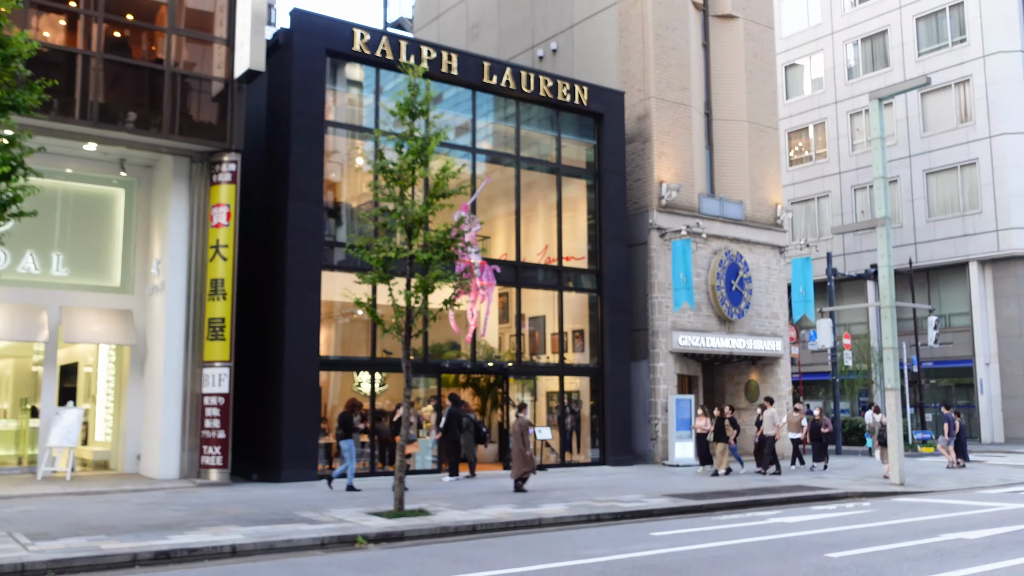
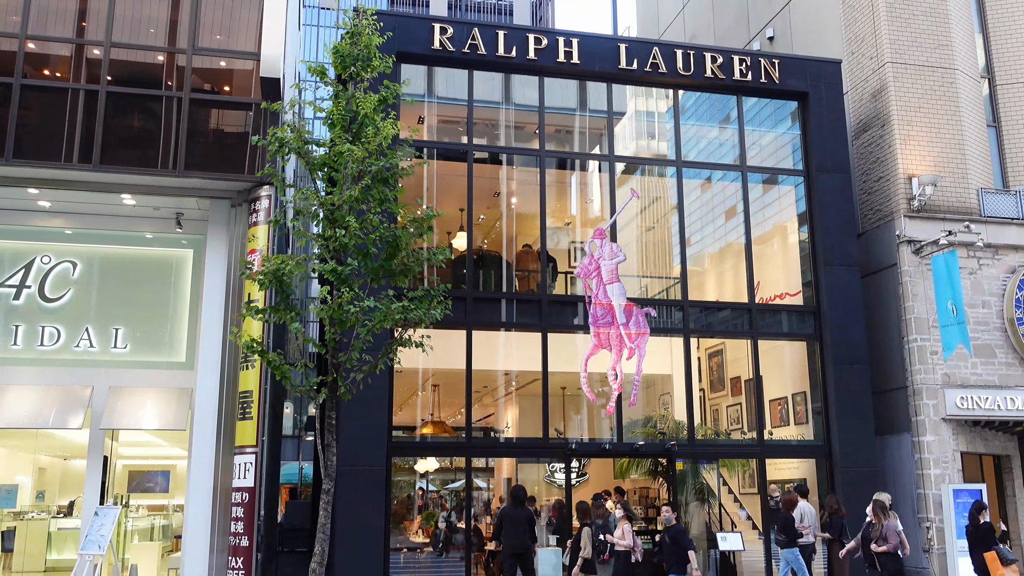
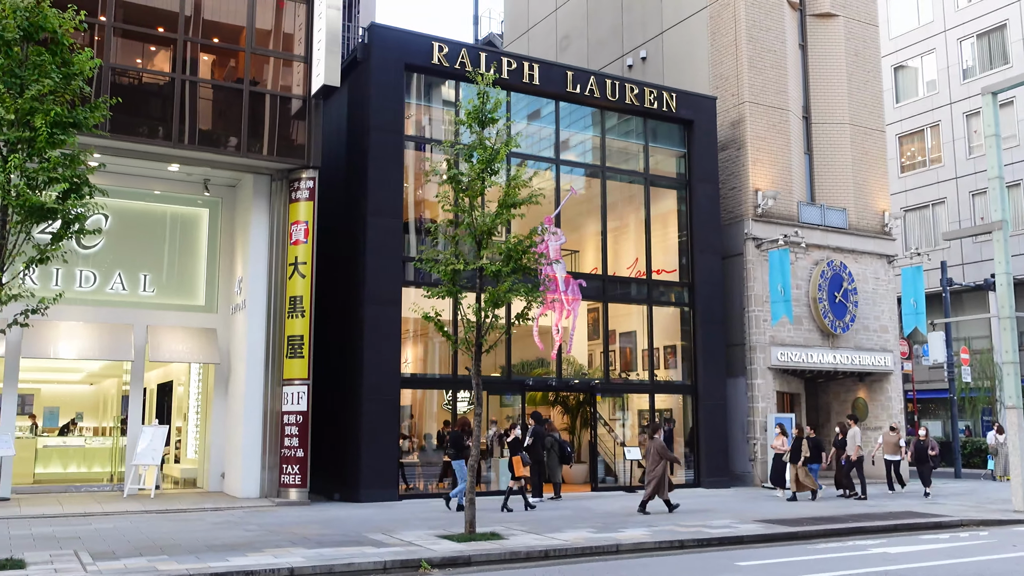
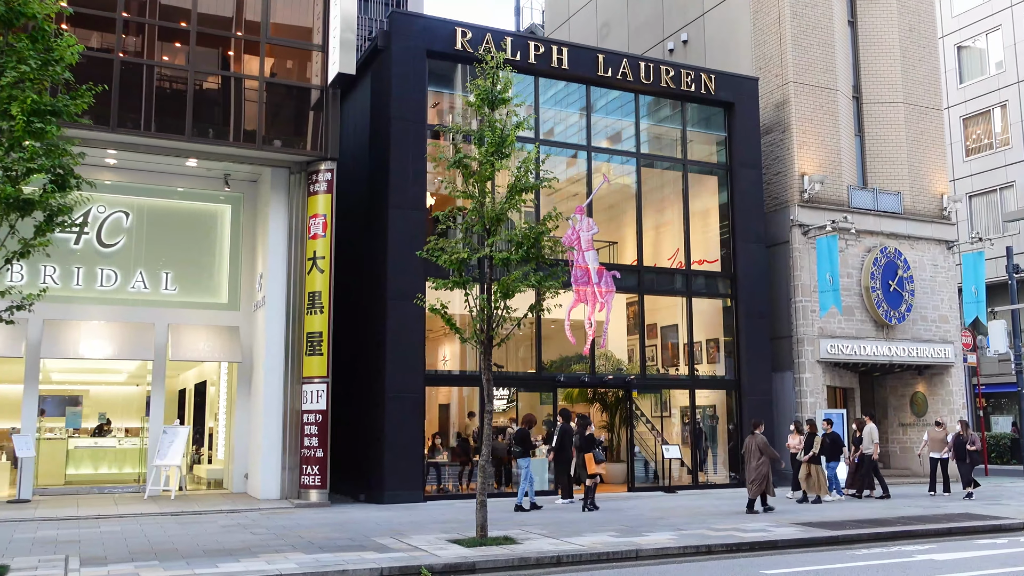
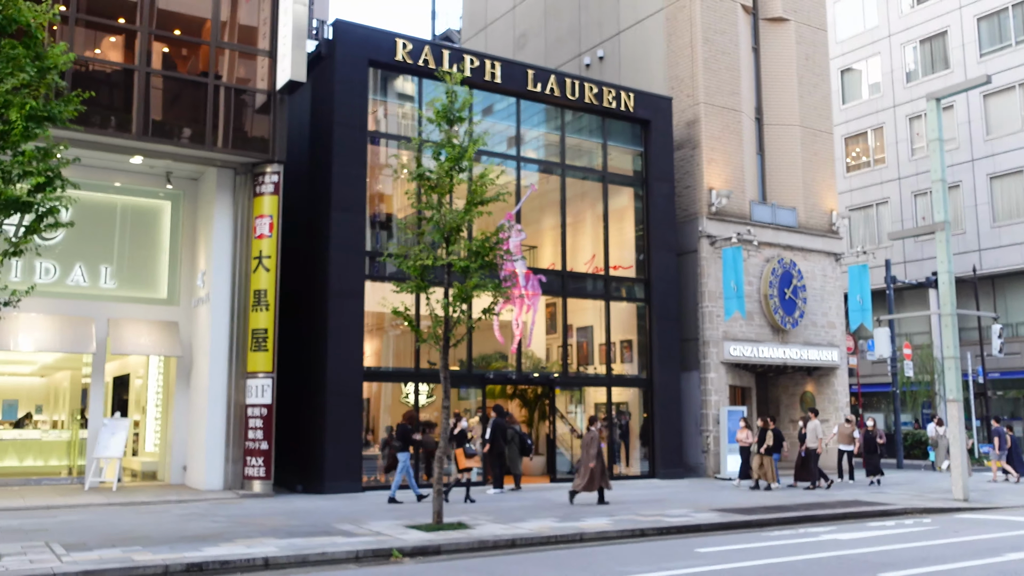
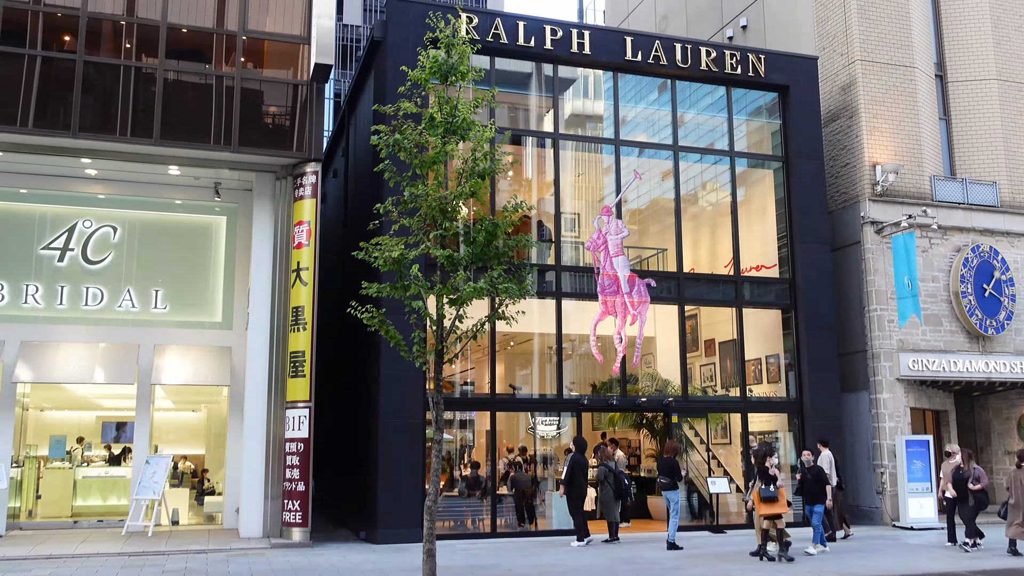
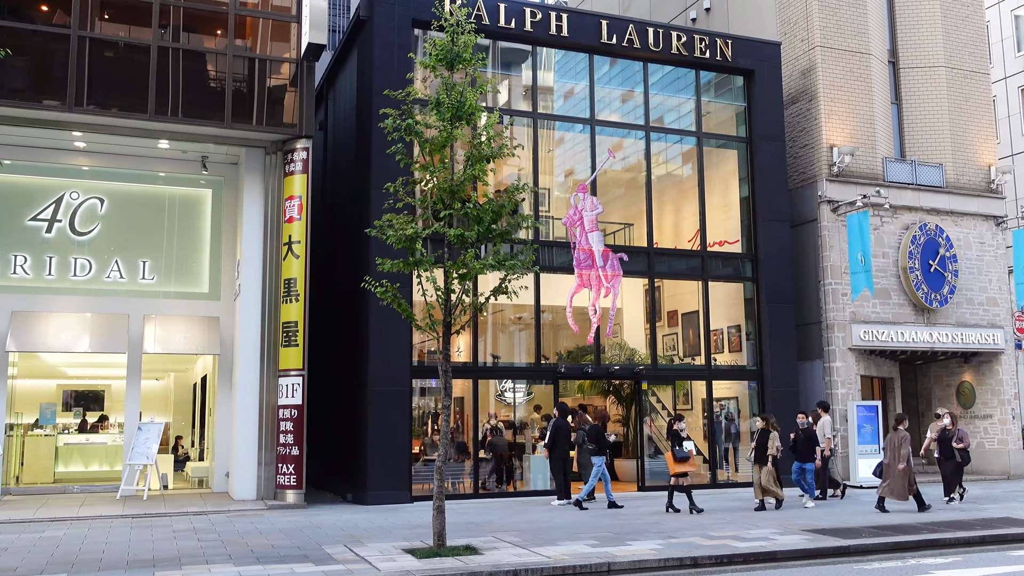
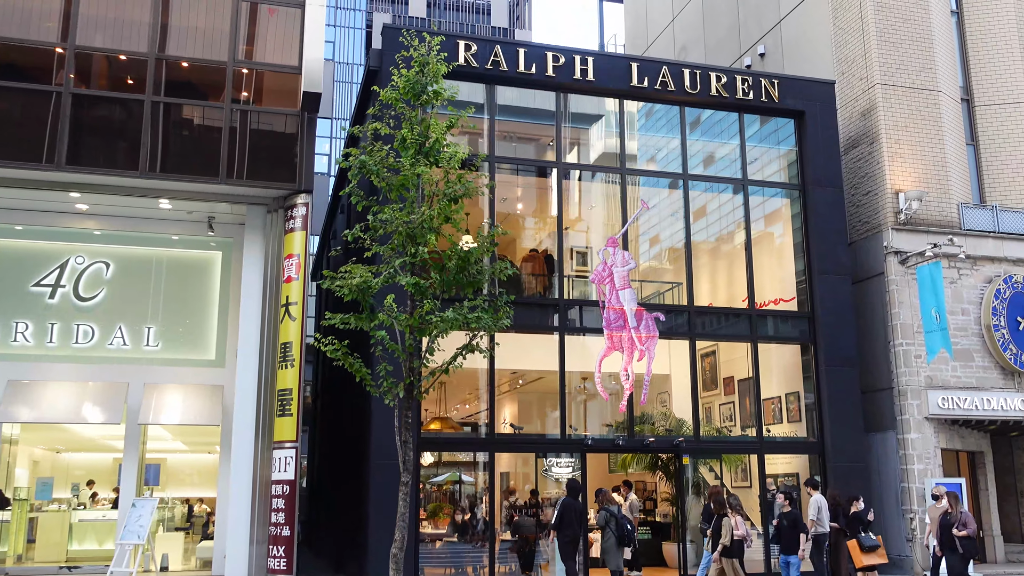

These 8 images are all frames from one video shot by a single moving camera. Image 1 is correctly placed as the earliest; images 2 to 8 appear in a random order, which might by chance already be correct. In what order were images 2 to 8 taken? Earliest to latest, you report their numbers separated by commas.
5, 3, 4, 7, 6, 8, 2
